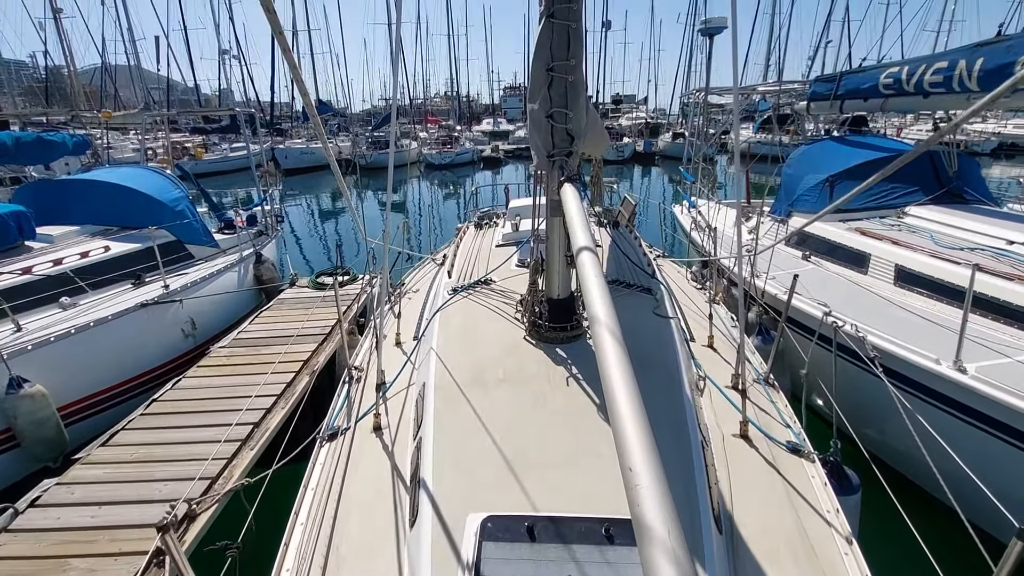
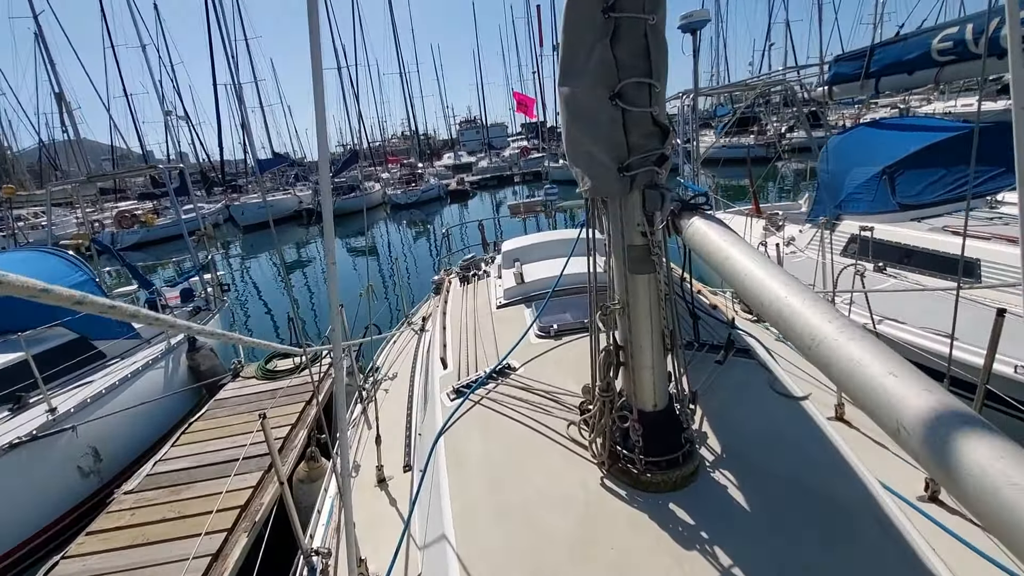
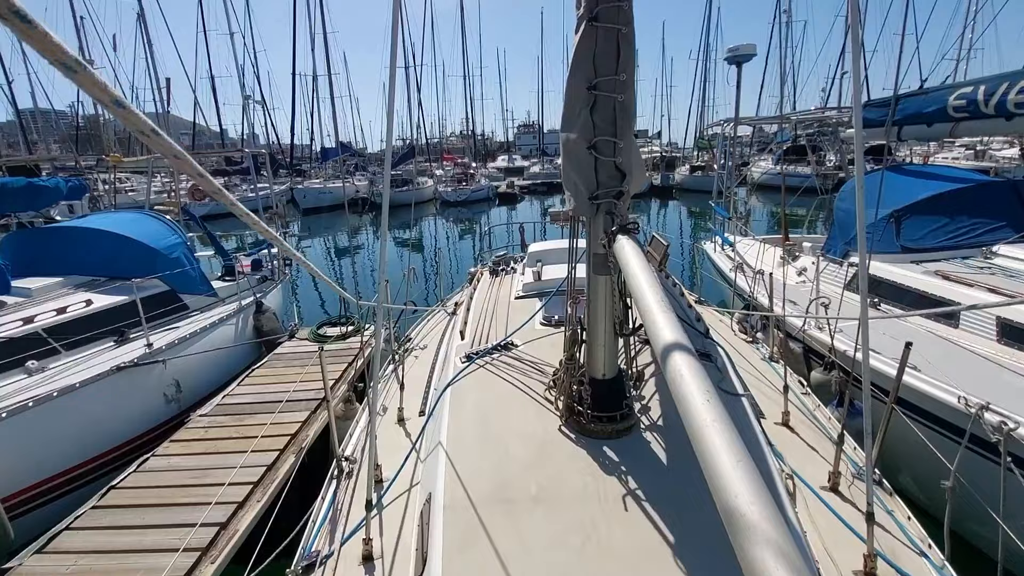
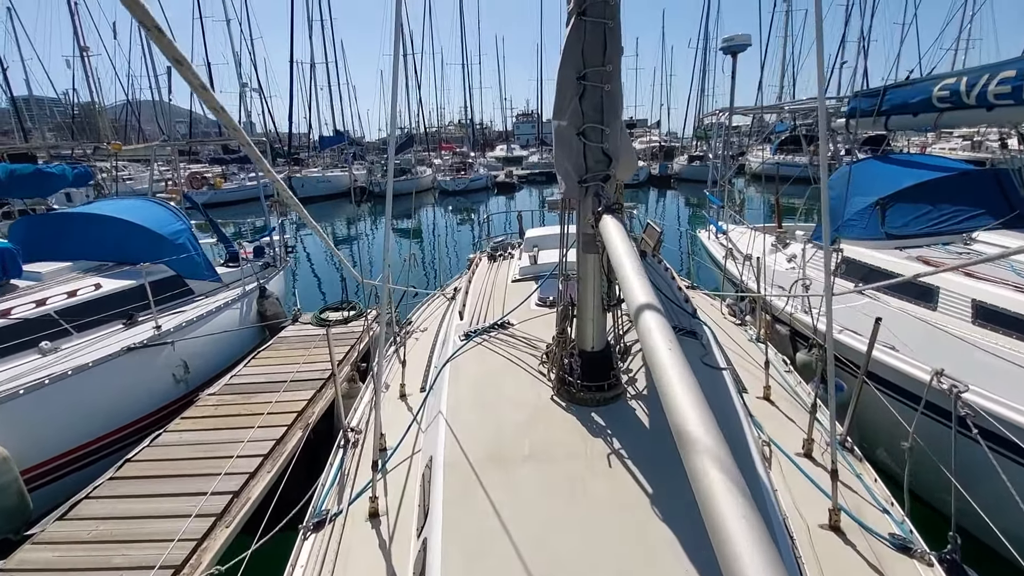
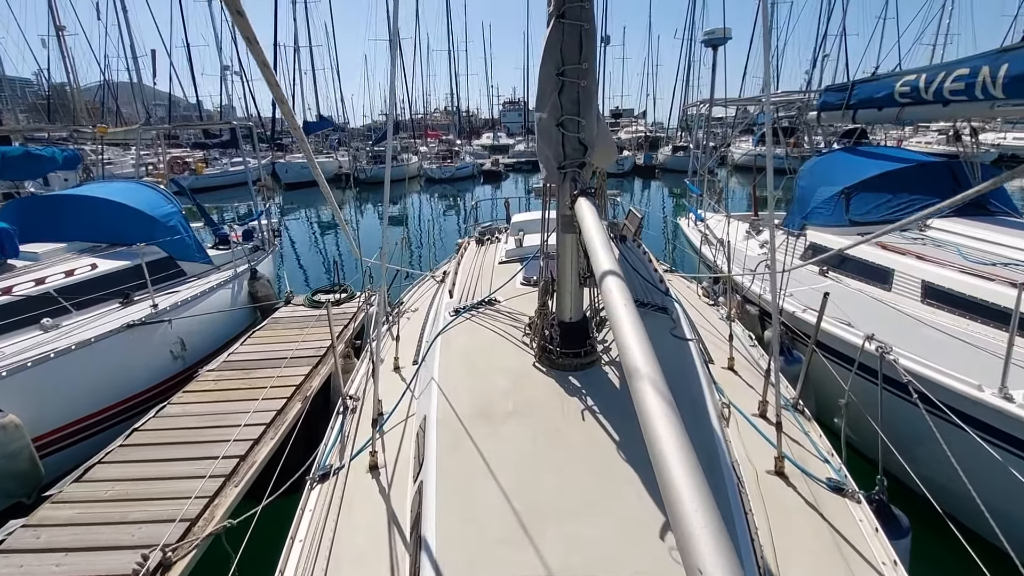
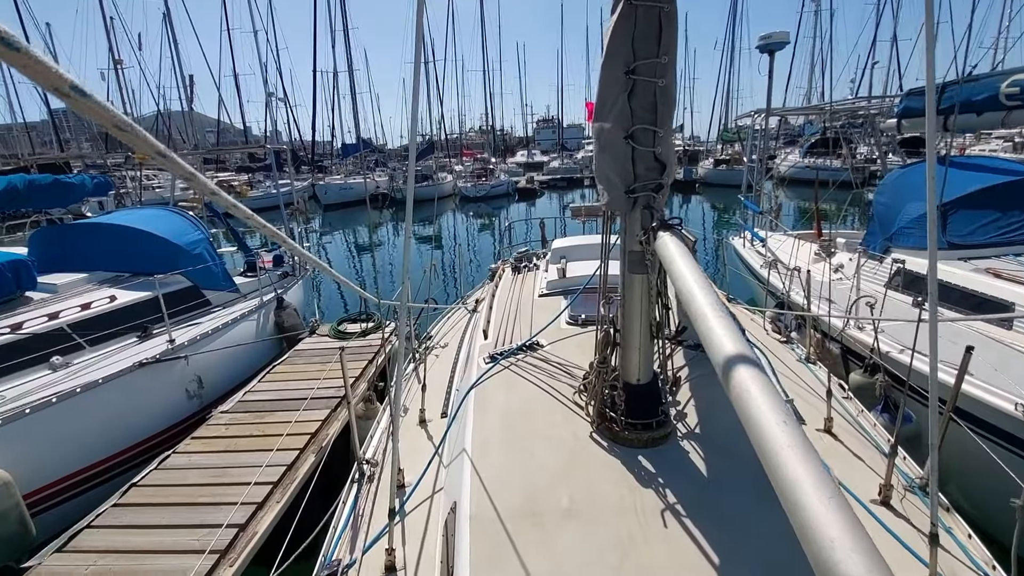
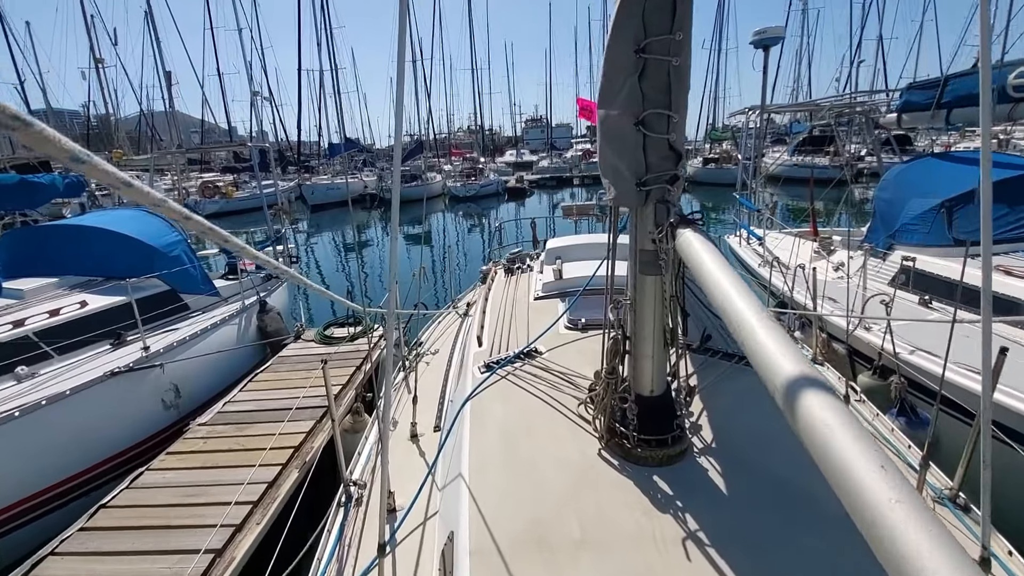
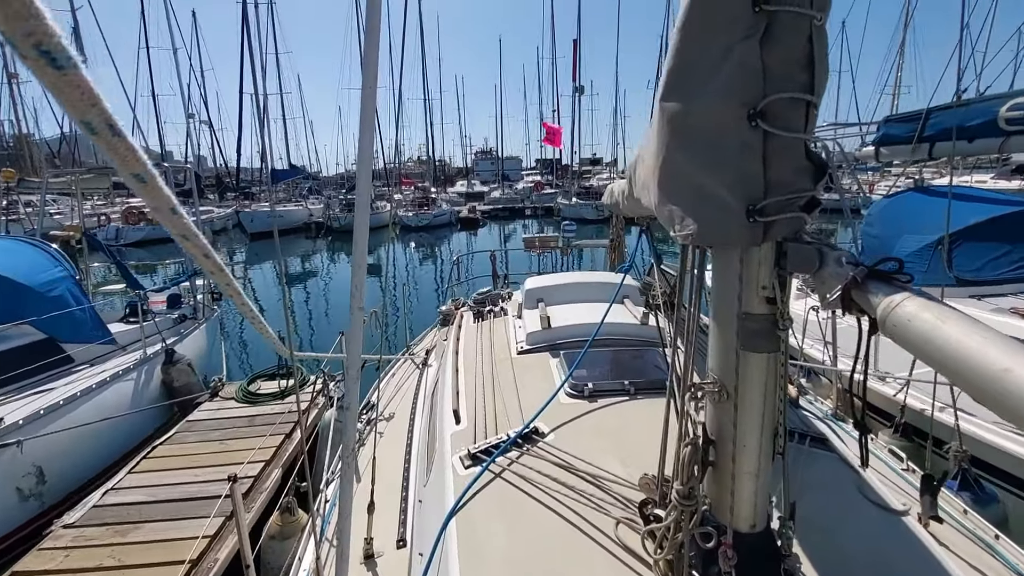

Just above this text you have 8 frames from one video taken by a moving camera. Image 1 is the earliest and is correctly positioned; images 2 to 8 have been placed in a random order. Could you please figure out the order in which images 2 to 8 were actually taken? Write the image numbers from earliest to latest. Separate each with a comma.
5, 4, 3, 6, 7, 2, 8
